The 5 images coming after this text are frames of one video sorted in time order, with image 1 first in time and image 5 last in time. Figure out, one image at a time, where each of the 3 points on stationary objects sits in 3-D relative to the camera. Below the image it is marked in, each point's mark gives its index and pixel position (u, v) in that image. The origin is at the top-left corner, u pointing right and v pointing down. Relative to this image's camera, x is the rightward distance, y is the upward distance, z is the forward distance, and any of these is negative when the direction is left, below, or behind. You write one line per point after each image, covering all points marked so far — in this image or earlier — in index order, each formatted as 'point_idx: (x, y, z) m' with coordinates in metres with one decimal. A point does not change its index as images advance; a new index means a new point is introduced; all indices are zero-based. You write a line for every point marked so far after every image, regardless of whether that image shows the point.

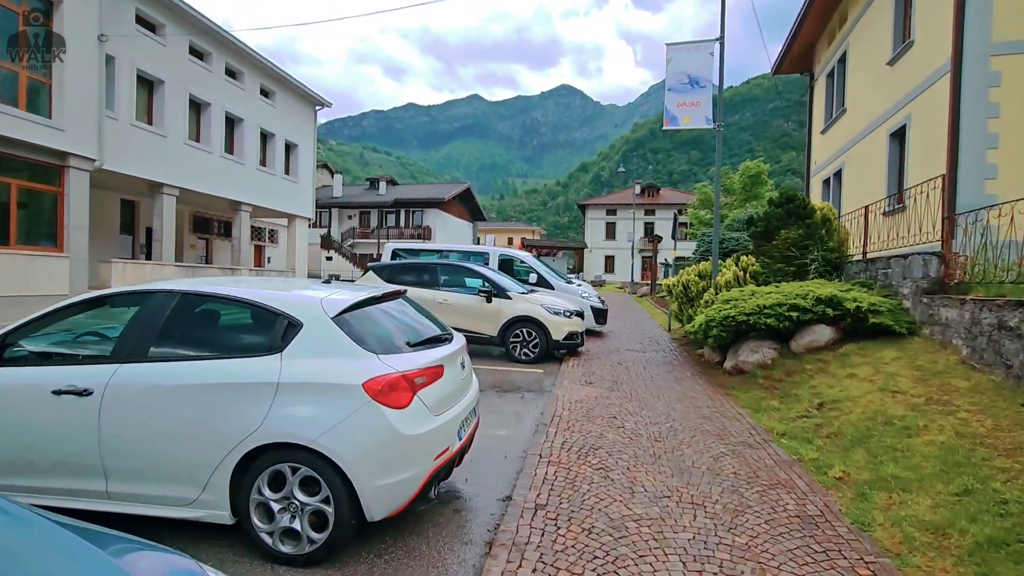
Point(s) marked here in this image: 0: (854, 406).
0: (+3.3, -1.1, +5.1) m
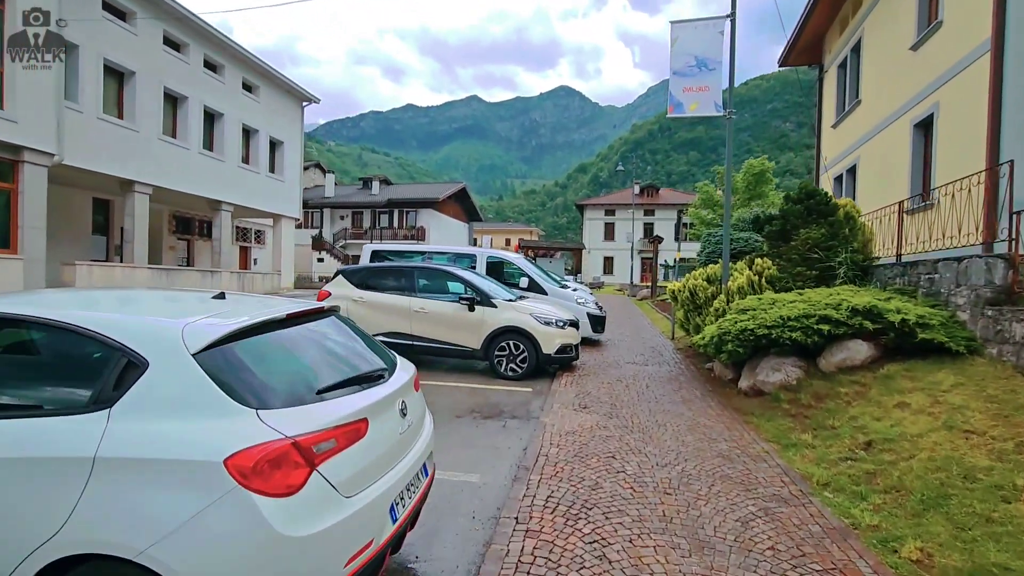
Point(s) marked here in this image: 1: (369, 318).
0: (+3.1, -1.2, +4.1) m
1: (-2.3, -0.5, +8.6) m
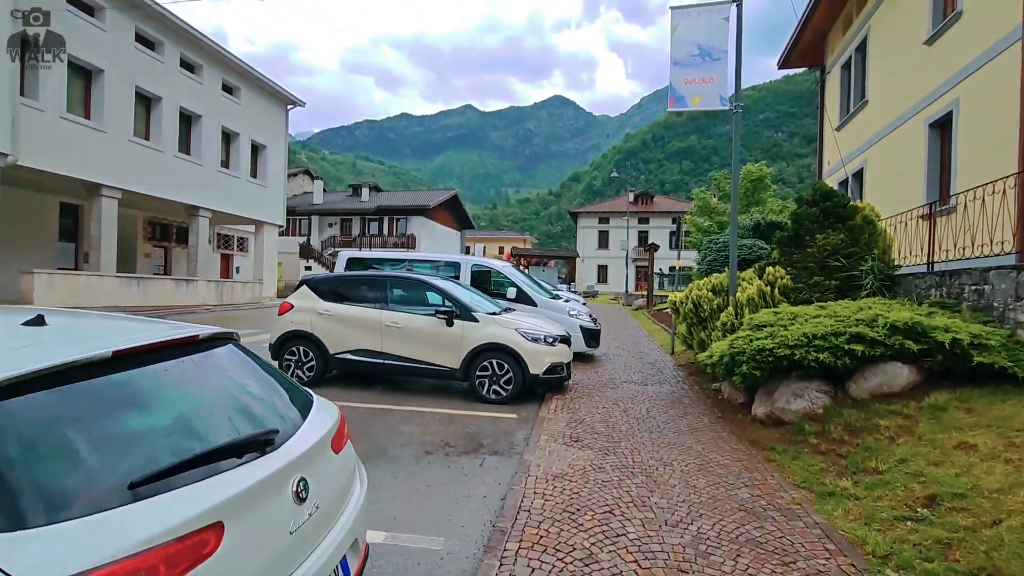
0: (+2.9, -1.3, +3.2) m
1: (-2.6, -0.7, +7.7) m
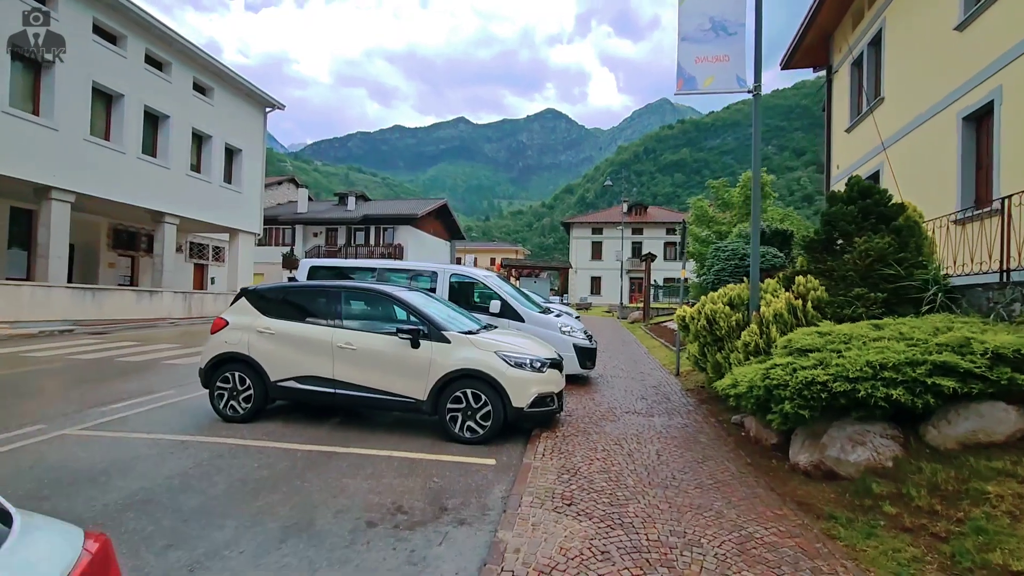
0: (+2.7, -1.4, +1.9) m
1: (-2.8, -0.8, +6.3) m
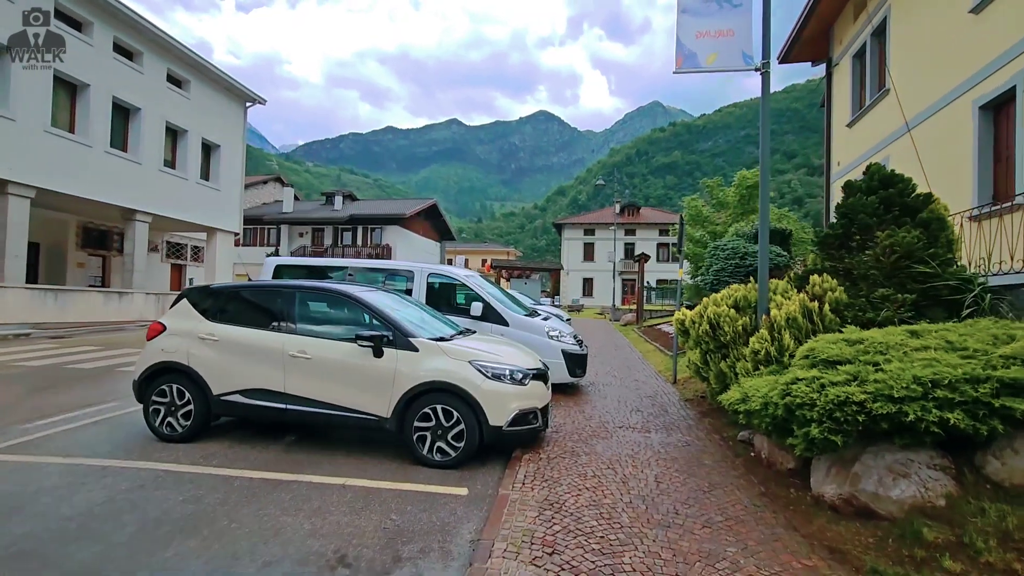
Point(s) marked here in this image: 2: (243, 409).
0: (+2.5, -1.4, +1.1) m
1: (-3.0, -0.8, +5.5) m
2: (-2.8, -1.2, +5.5) m
